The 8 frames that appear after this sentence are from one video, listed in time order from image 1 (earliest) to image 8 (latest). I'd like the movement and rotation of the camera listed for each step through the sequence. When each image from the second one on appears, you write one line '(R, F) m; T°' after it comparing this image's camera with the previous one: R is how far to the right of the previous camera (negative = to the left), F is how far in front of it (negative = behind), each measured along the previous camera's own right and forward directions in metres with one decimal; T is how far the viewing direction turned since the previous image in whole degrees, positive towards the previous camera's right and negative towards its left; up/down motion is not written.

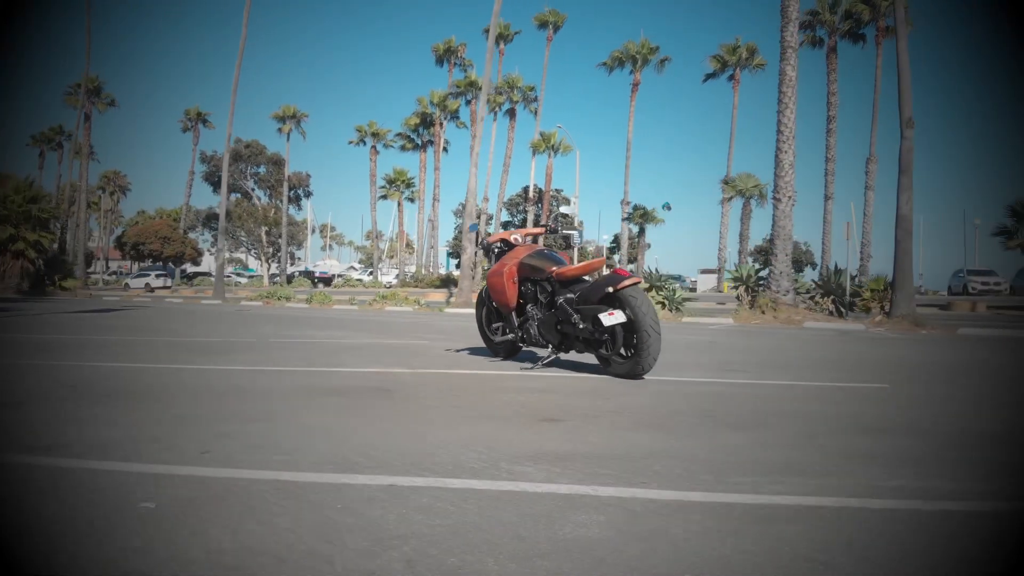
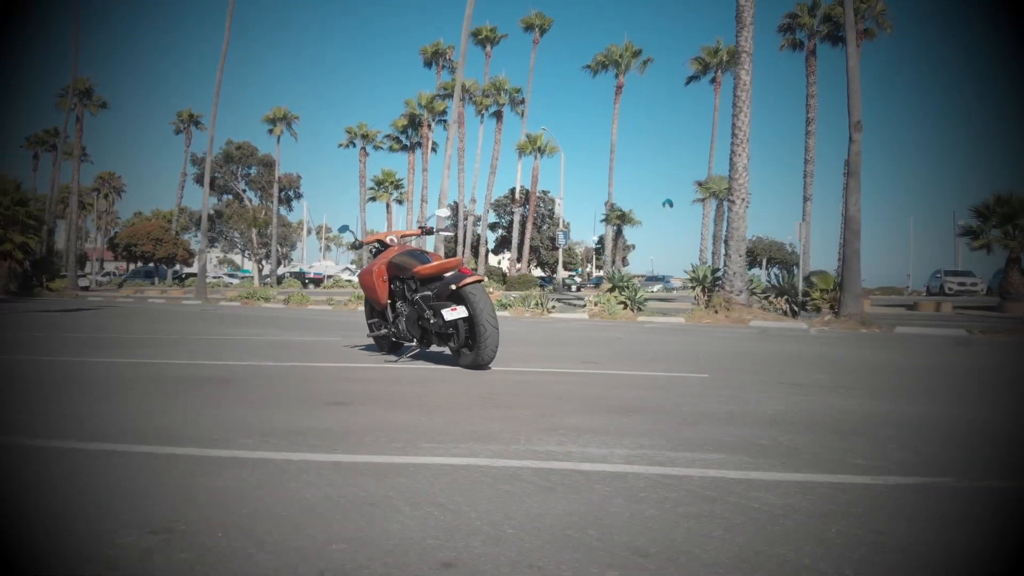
(+1.8, -0.6) m; 0°
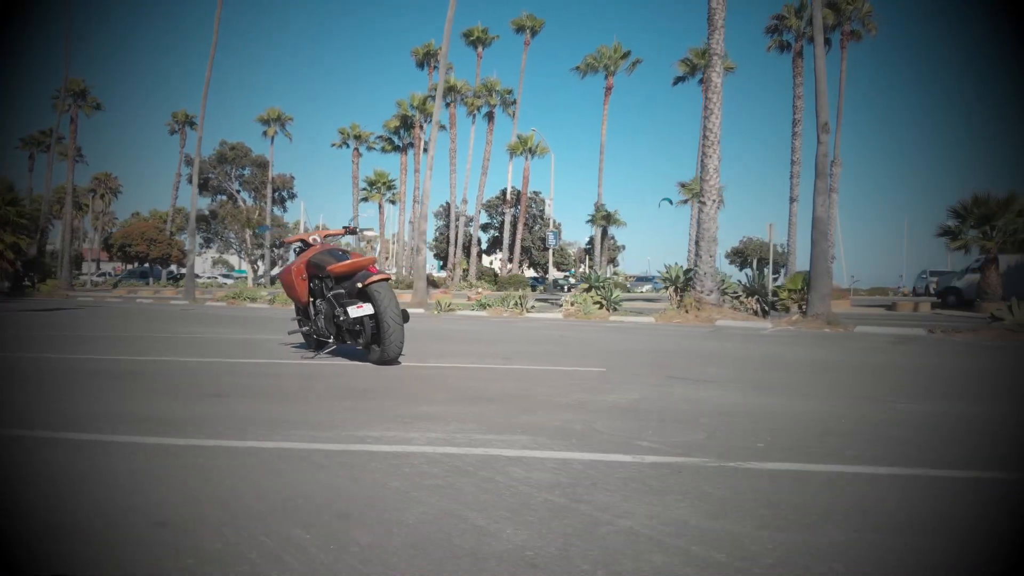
(+1.2, -0.3) m; 0°
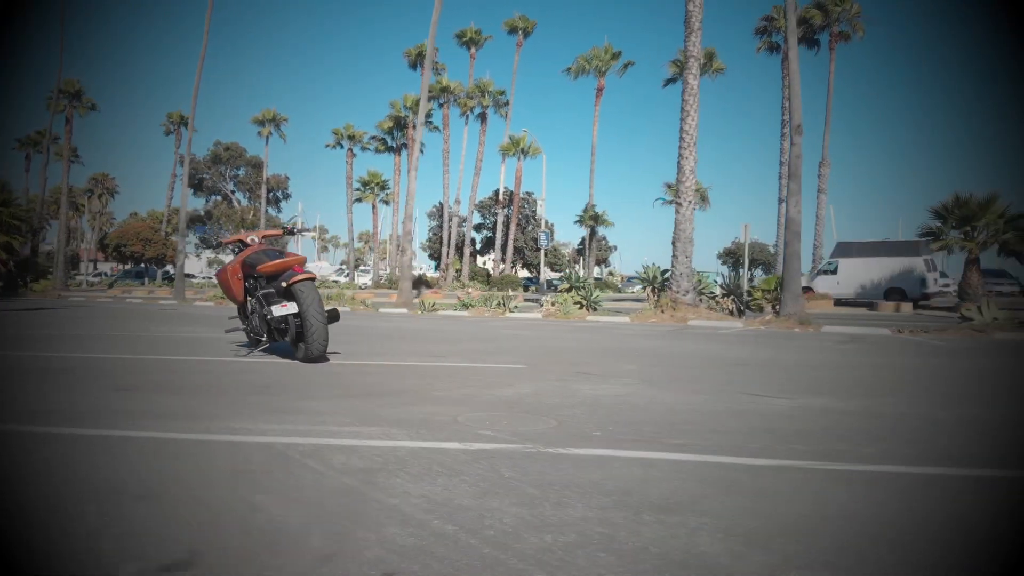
(+1.0, -0.2) m; 0°
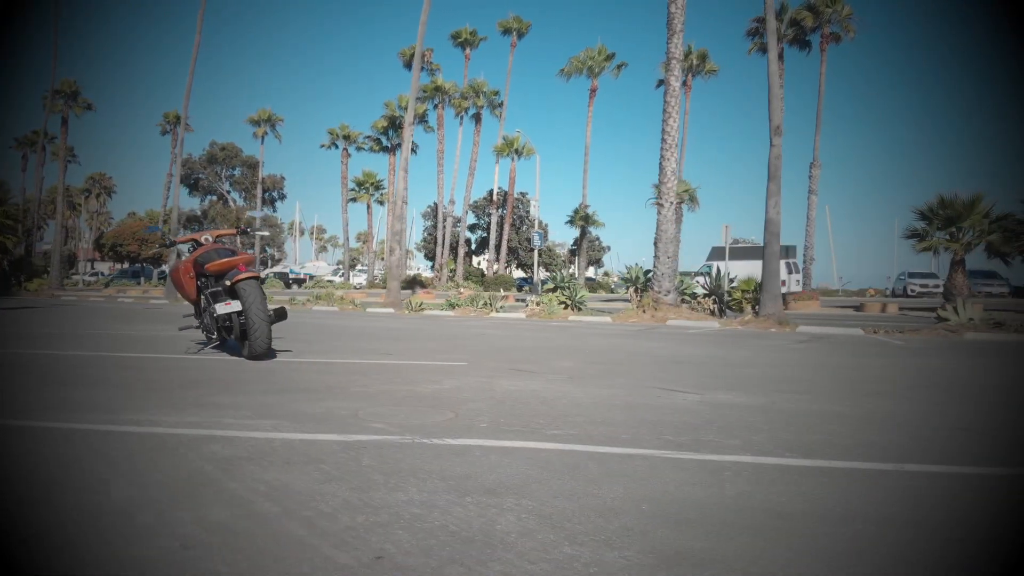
(+0.8, -0.2) m; 0°
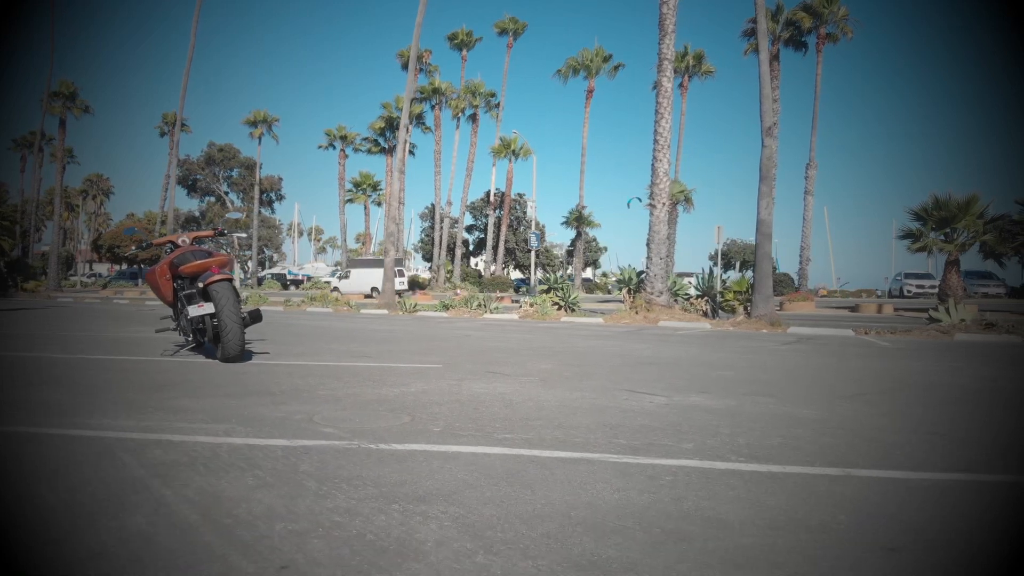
(+0.3, 0.0) m; 0°
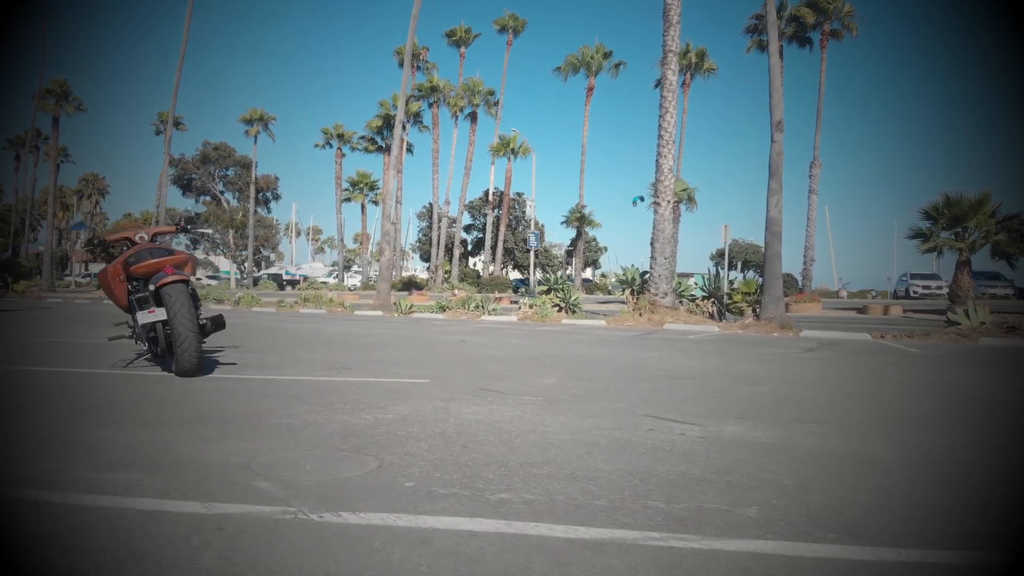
(0.0, +1.1) m; 0°
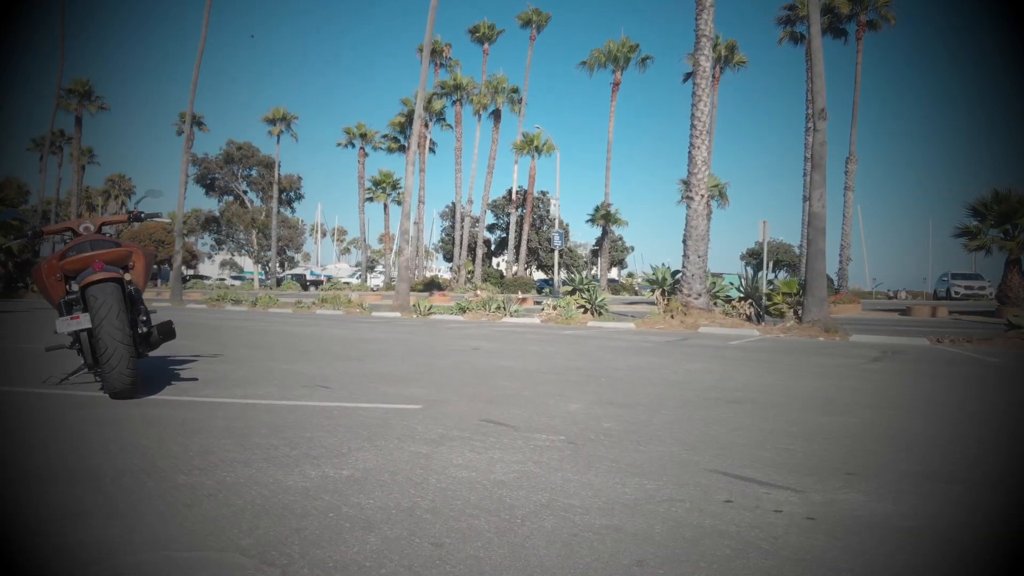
(+0.1, +1.6) m; -2°
